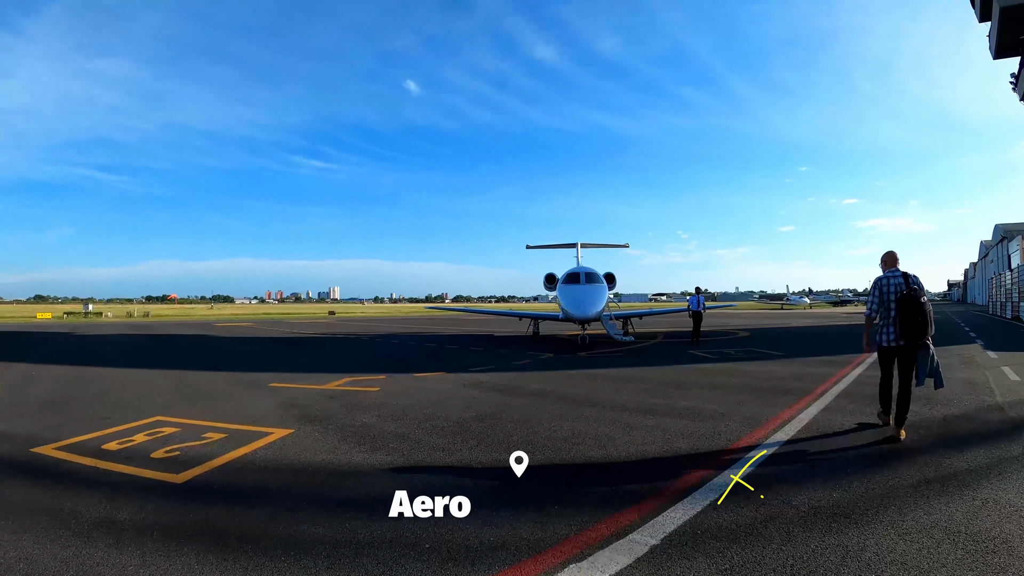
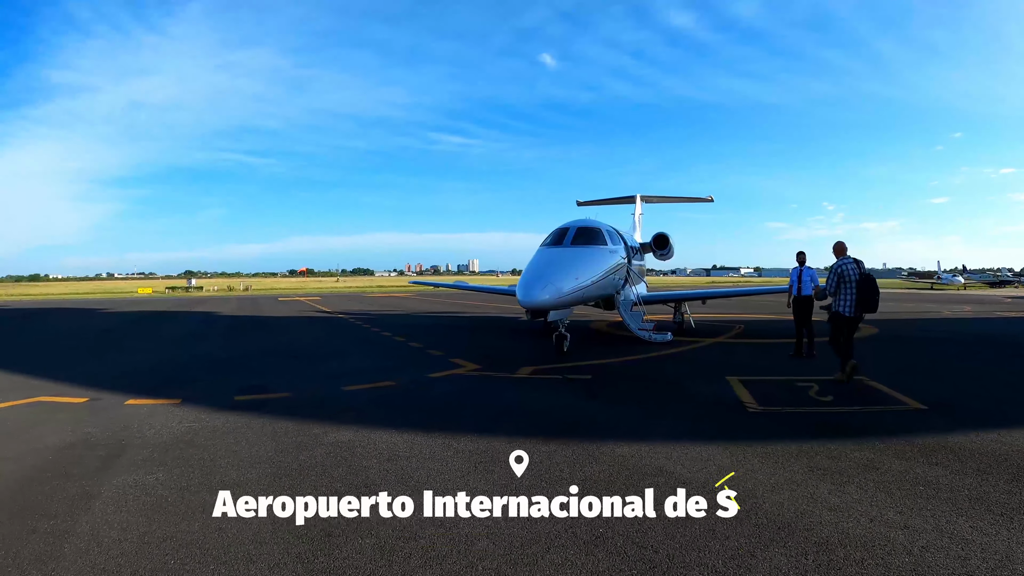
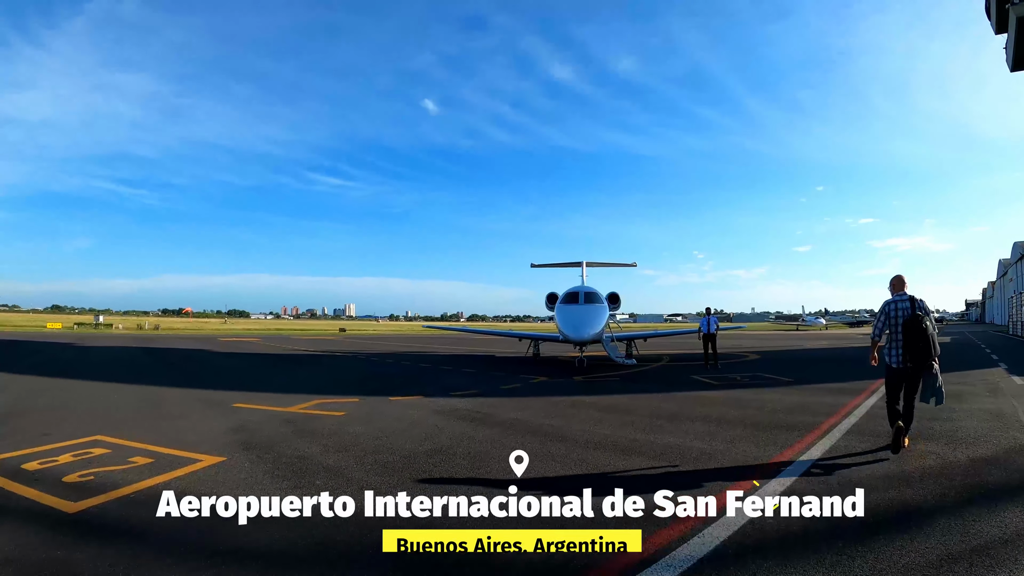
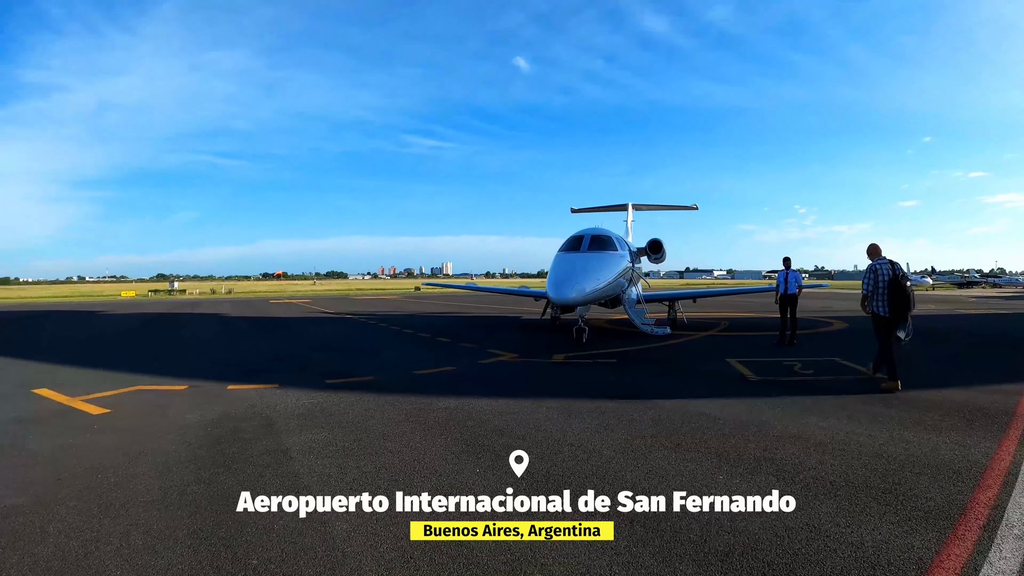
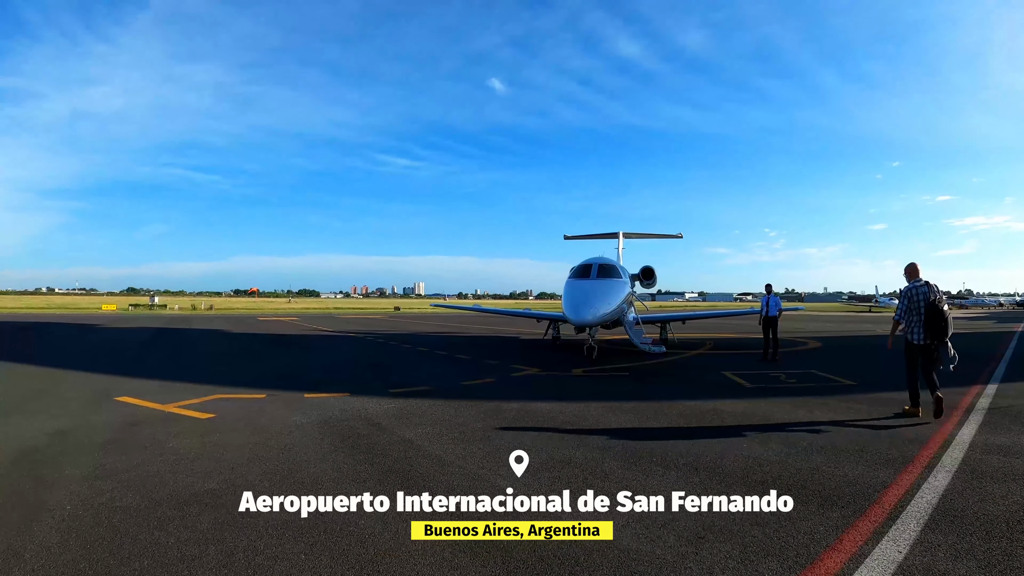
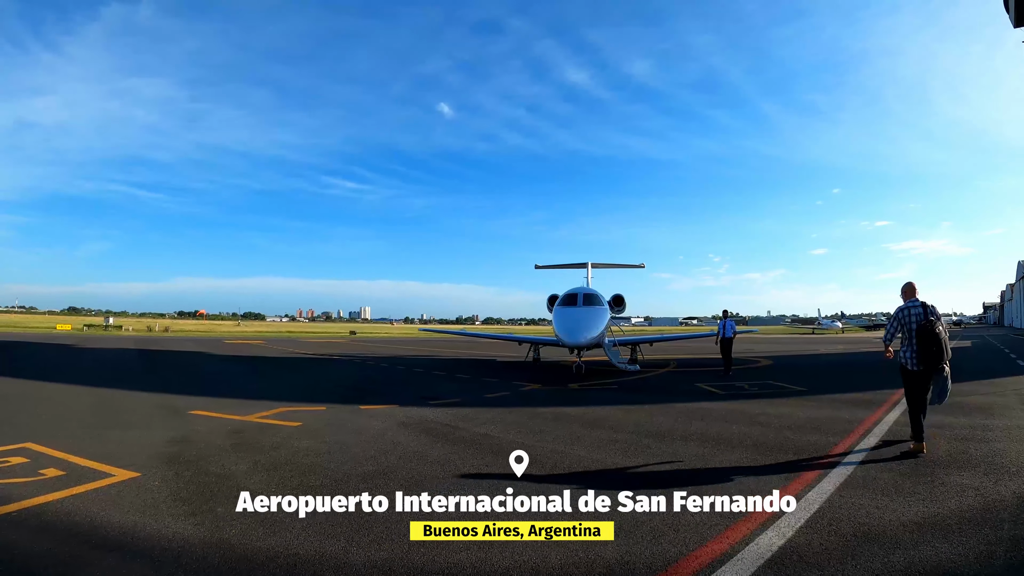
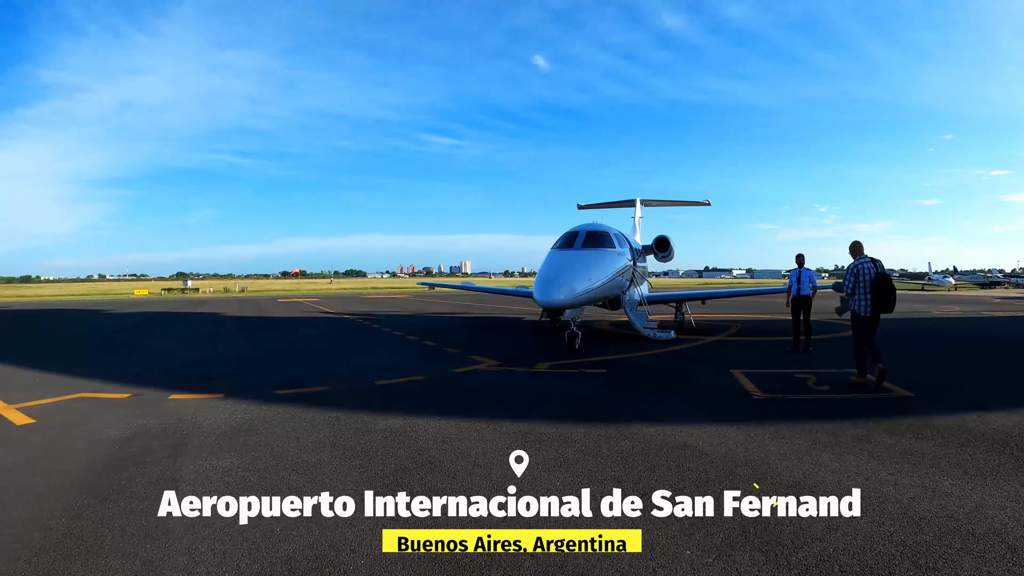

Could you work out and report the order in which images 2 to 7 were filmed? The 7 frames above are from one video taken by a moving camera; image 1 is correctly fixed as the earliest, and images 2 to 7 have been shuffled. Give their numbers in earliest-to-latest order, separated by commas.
3, 6, 5, 4, 7, 2
